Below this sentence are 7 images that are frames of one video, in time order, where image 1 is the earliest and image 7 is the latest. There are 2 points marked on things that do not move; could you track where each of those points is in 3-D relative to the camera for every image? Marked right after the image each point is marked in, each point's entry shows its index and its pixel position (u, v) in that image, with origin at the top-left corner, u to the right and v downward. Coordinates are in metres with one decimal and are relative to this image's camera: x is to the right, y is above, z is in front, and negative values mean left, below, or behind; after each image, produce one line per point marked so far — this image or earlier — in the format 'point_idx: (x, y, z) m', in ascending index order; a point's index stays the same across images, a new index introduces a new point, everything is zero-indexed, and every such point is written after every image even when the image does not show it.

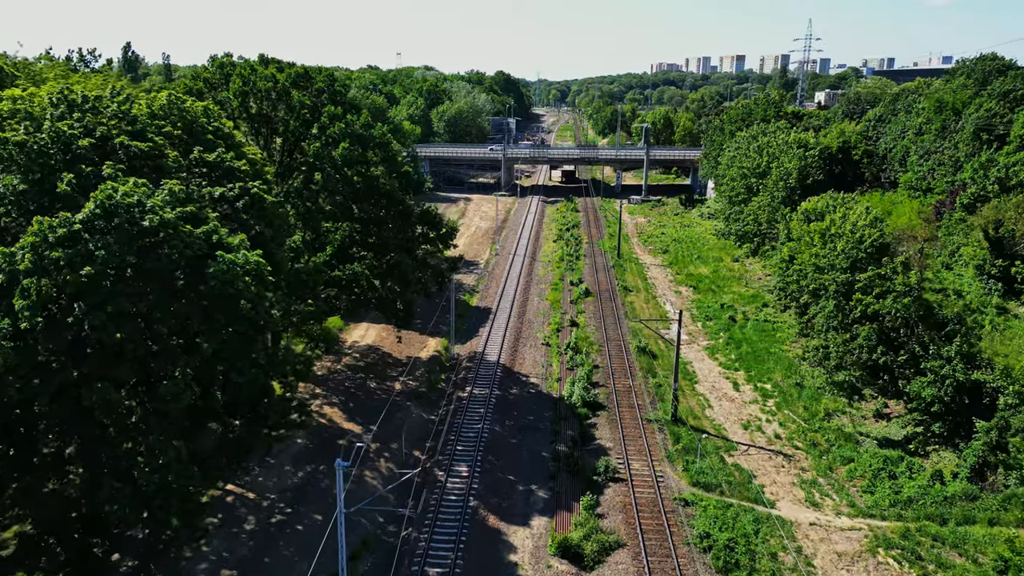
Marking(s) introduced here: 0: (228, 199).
0: (-7.7, +2.4, +19.3) m
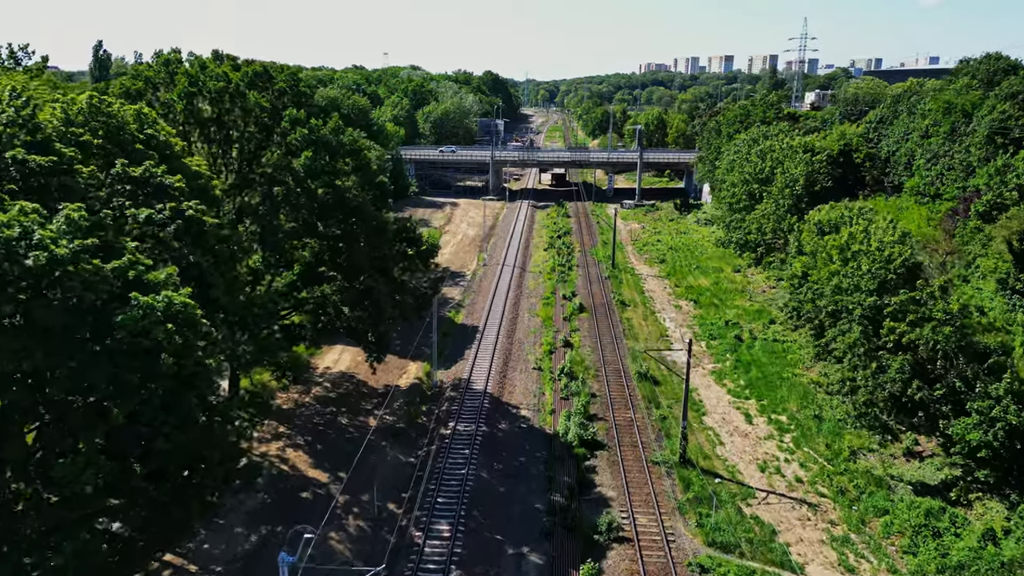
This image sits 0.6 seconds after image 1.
0: (-8.0, +1.4, +16.0) m
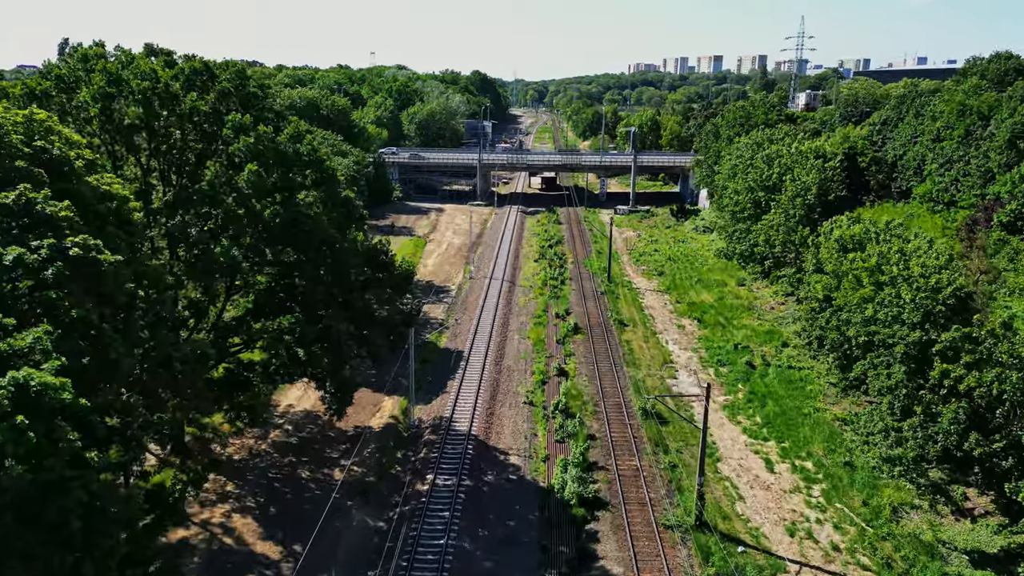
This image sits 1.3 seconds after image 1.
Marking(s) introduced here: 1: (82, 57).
0: (-8.3, +0.4, +12.2) m
1: (-11.9, +6.4, +19.9) m
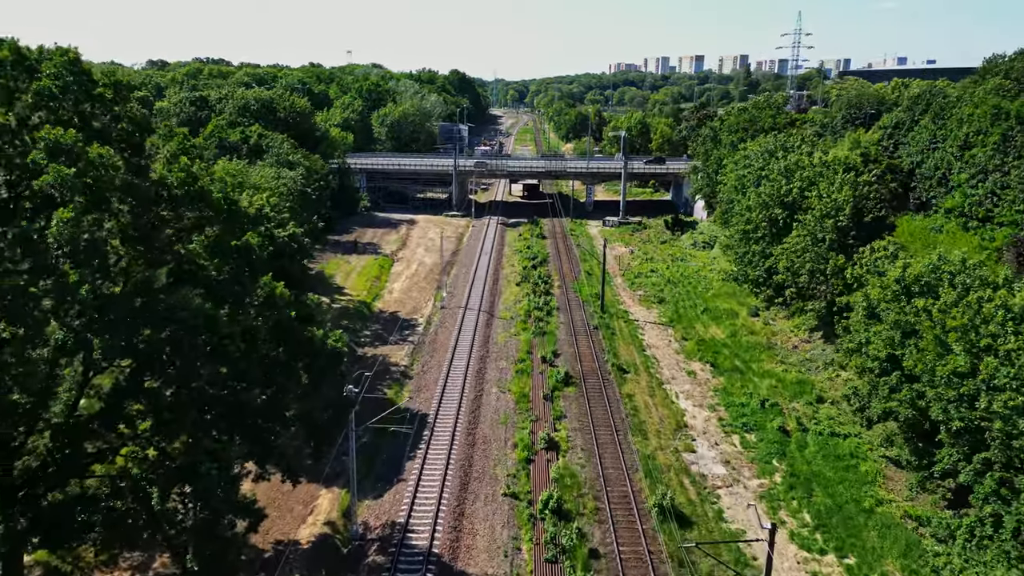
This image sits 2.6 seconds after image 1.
0: (-8.6, -1.6, +5.1) m
1: (-12.5, +4.5, +12.7) m
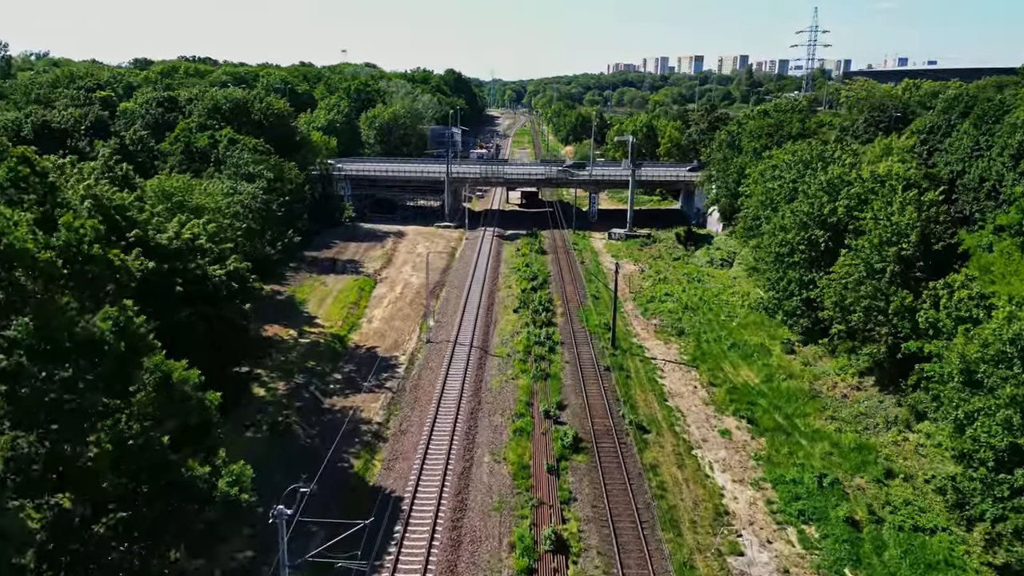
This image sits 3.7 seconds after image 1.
0: (-8.6, -3.2, -0.8) m
1: (-12.6, +2.8, +6.8) m
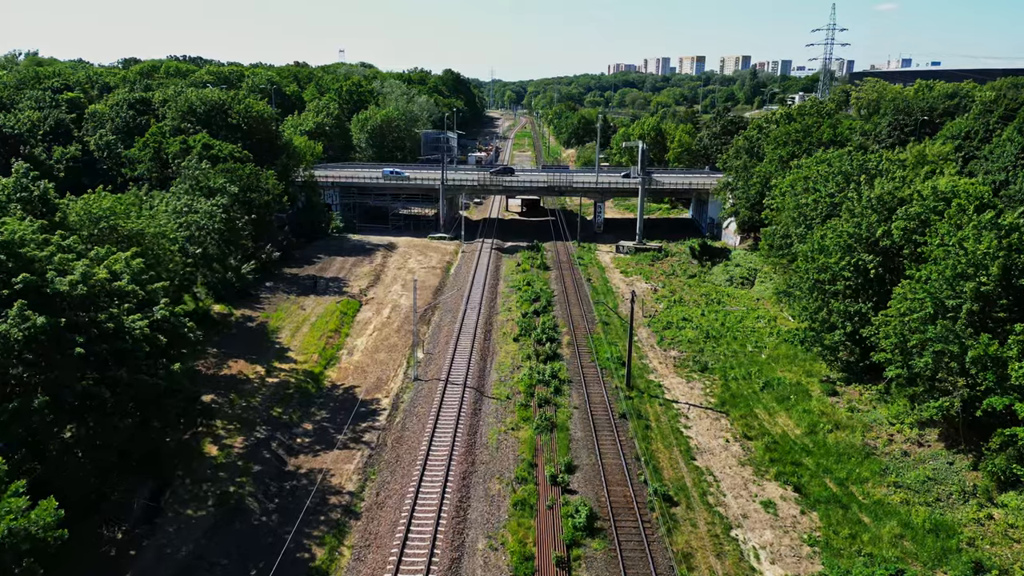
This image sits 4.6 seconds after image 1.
0: (-8.6, -4.6, -5.6) m
1: (-12.5, +1.5, +2.0) m
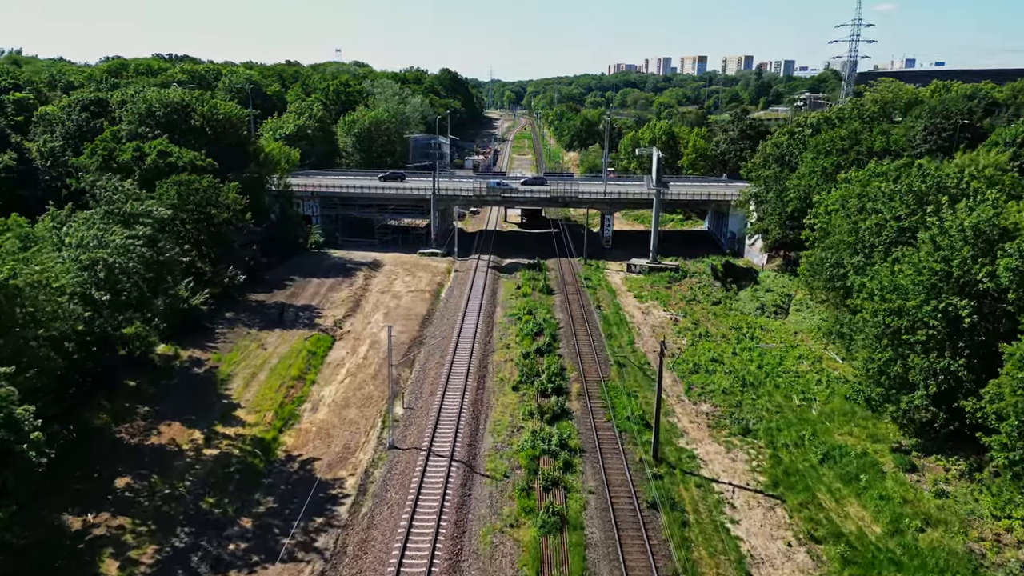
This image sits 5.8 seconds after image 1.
0: (-8.6, -6.3, -11.9) m
1: (-12.6, -0.3, -4.3) m
